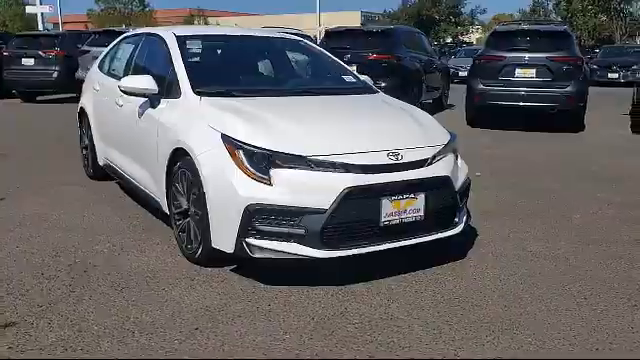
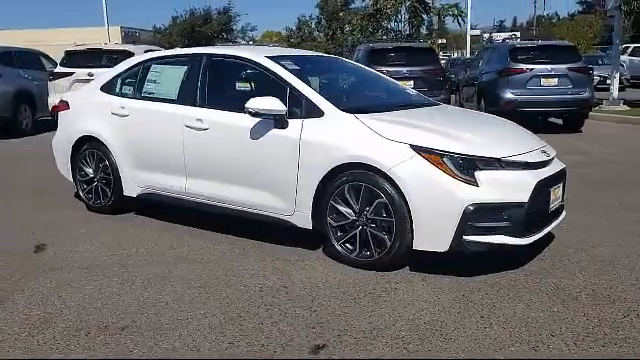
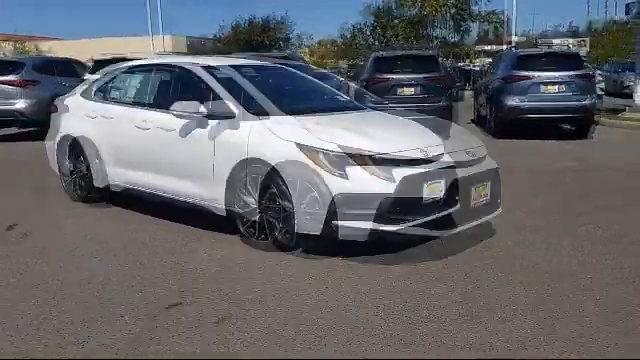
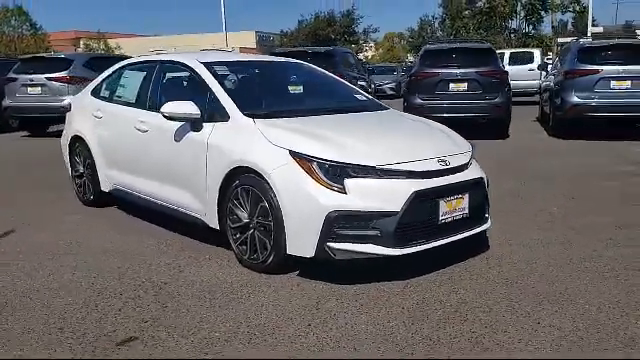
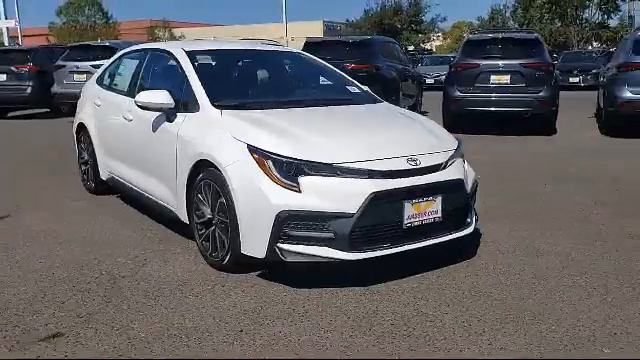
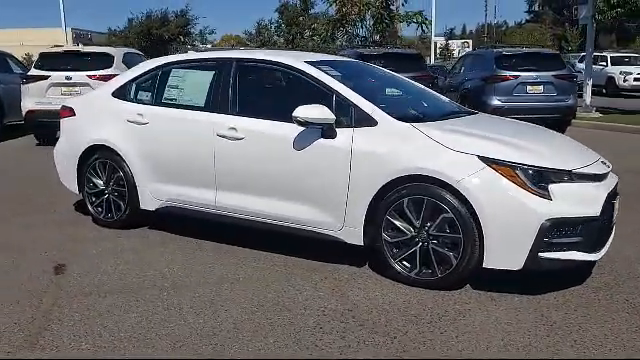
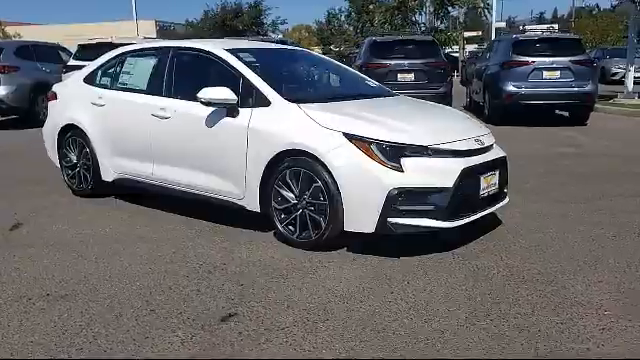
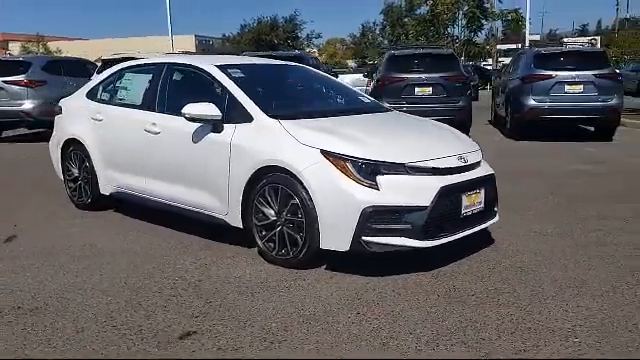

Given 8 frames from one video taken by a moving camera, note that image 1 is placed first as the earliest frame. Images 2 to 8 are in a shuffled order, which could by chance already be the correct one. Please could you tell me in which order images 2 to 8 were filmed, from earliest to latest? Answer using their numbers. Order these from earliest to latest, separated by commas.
5, 4, 8, 3, 7, 2, 6
